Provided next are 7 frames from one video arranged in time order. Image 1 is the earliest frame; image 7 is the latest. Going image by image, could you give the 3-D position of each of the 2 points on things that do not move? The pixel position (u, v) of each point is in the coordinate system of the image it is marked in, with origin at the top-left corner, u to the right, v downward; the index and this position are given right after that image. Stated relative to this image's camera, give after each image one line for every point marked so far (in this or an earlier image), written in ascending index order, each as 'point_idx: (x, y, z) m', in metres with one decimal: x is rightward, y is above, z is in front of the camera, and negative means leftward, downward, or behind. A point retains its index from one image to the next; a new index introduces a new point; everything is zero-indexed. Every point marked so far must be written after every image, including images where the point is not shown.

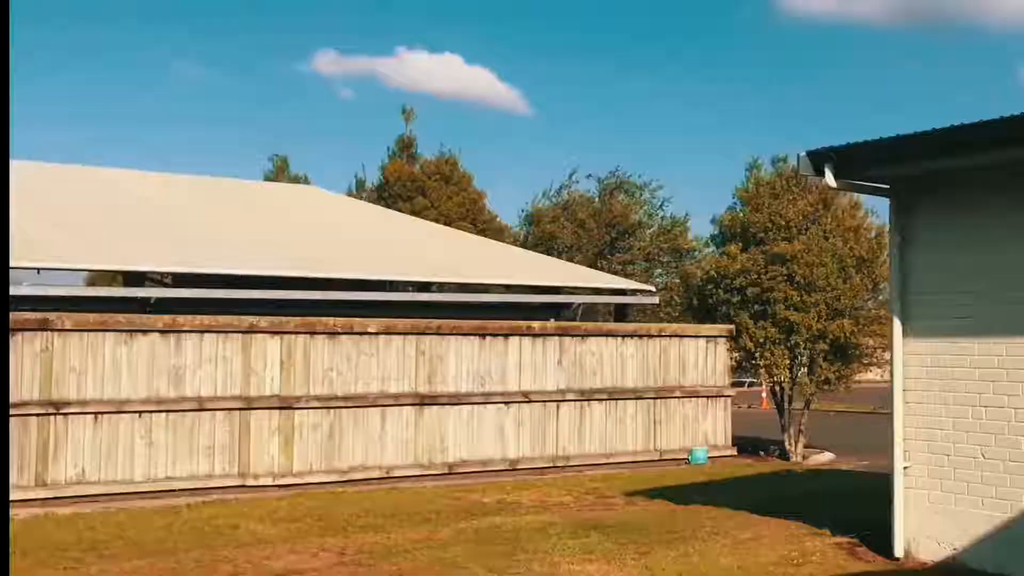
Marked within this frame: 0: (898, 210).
0: (+3.4, +0.6, +8.7) m
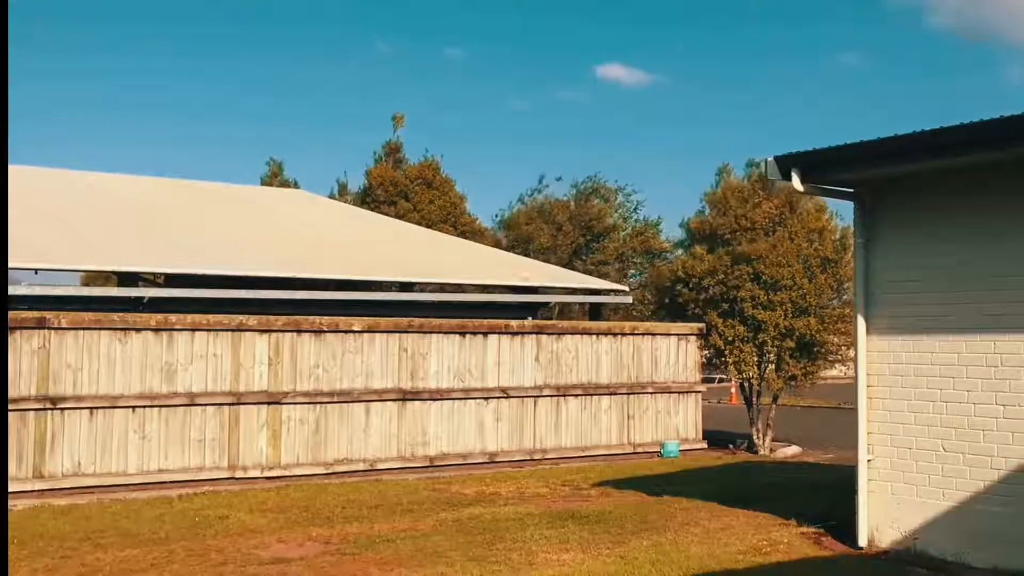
0: (+3.2, +0.6, +8.9) m
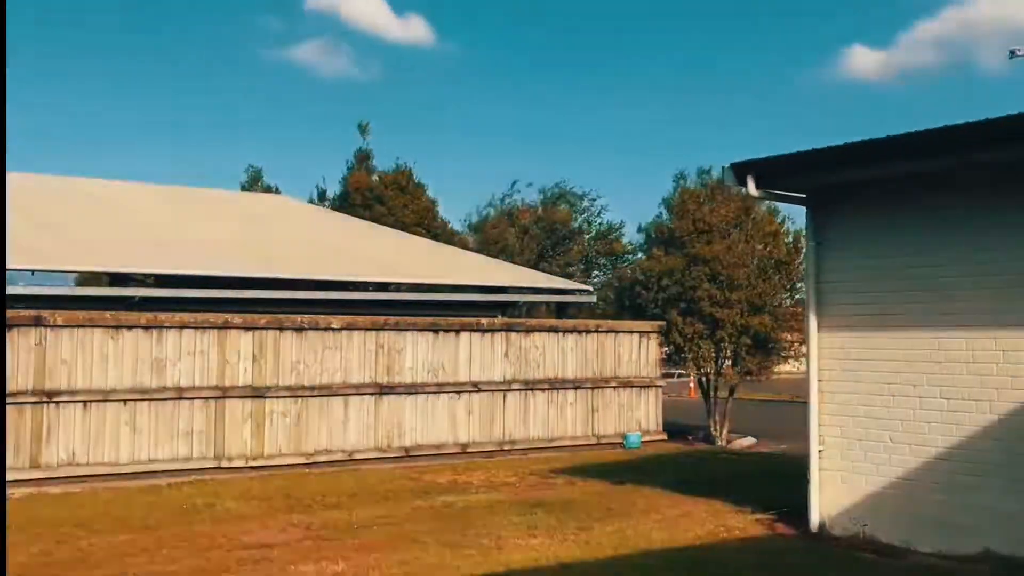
0: (+2.9, +0.7, +9.4) m
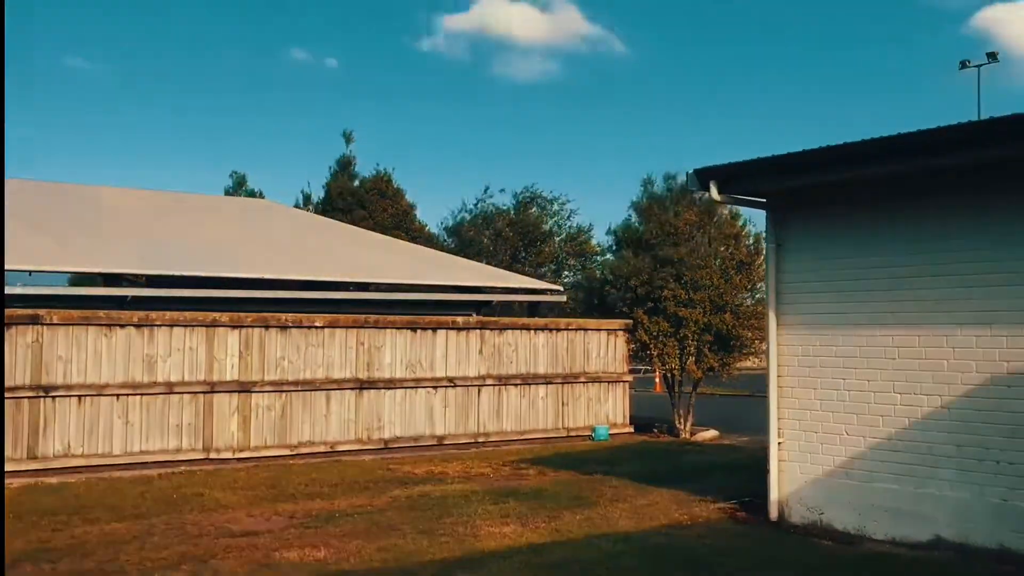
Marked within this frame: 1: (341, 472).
0: (+2.7, +0.7, +9.8) m
1: (-2.0, -2.2, +11.3) m
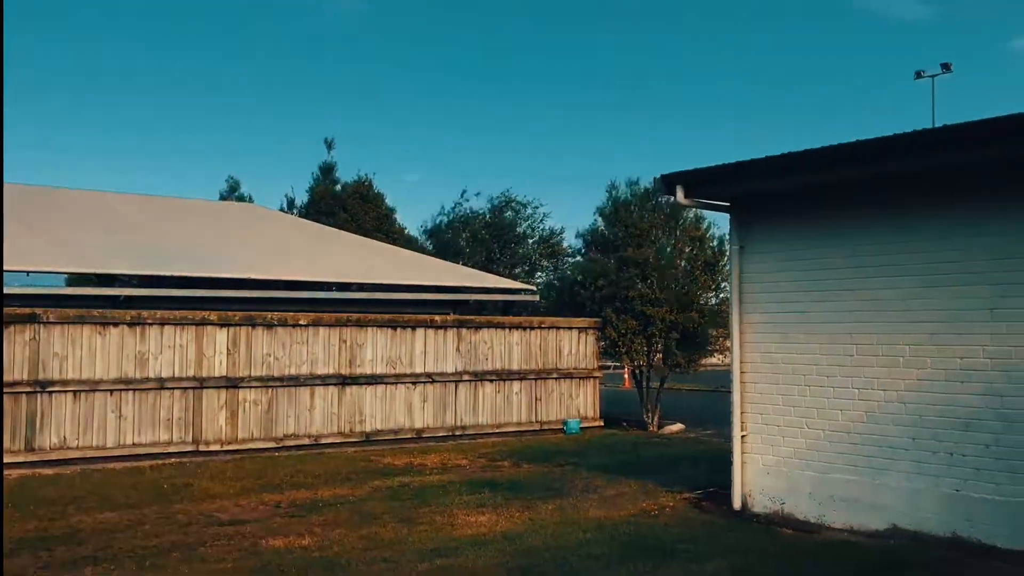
0: (+2.4, +0.7, +10.2) m
1: (-2.3, -2.2, +11.7) m
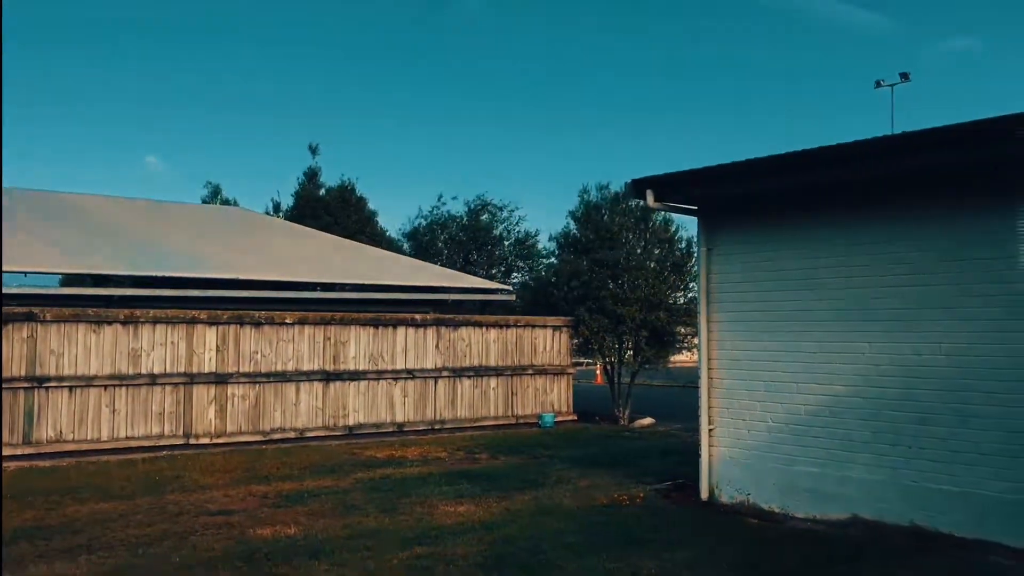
0: (+2.2, +0.7, +10.6) m
1: (-2.5, -2.2, +12.1) m
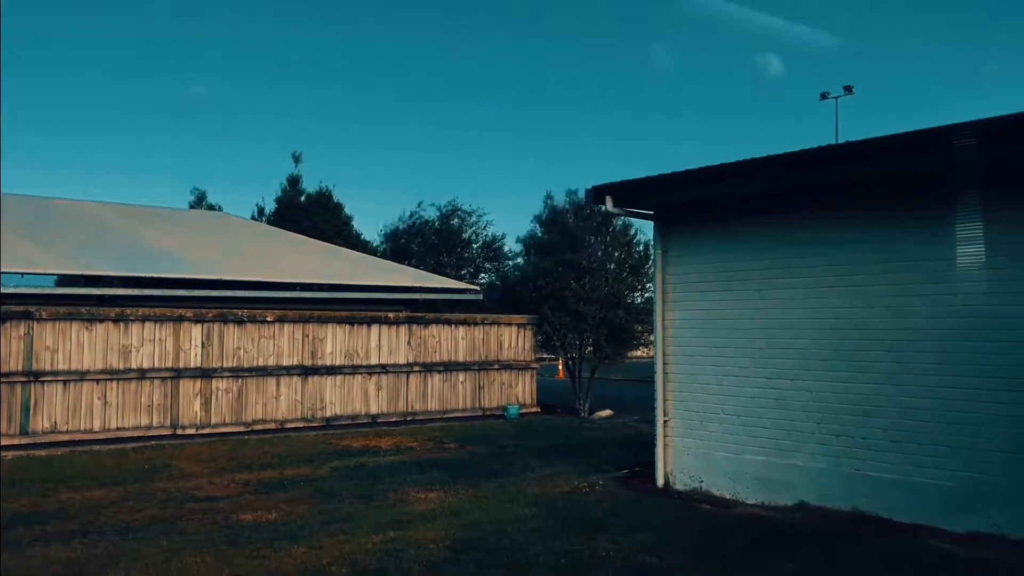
0: (+1.8, +0.7, +11.3) m
1: (-2.9, -2.2, +12.8) m
